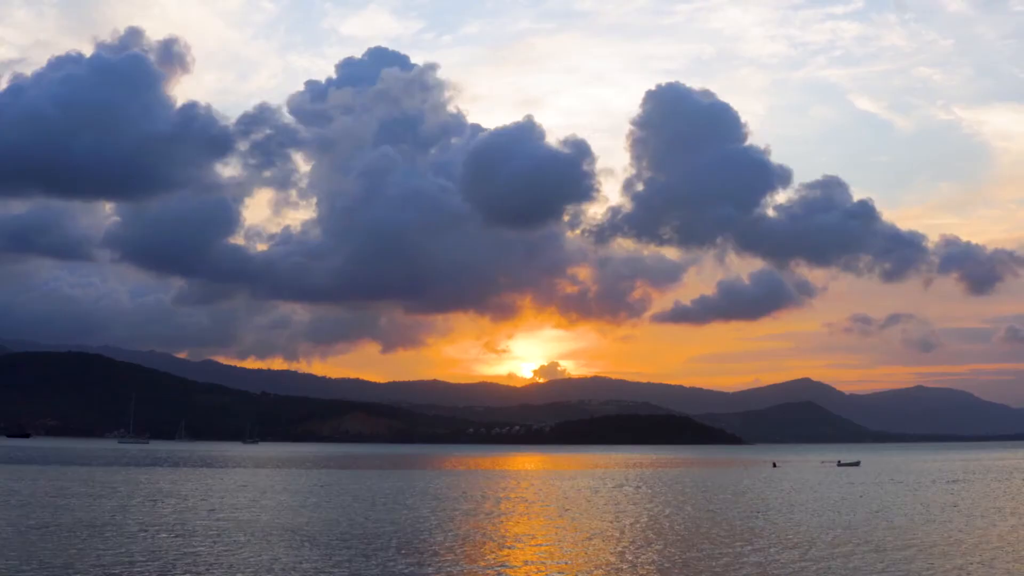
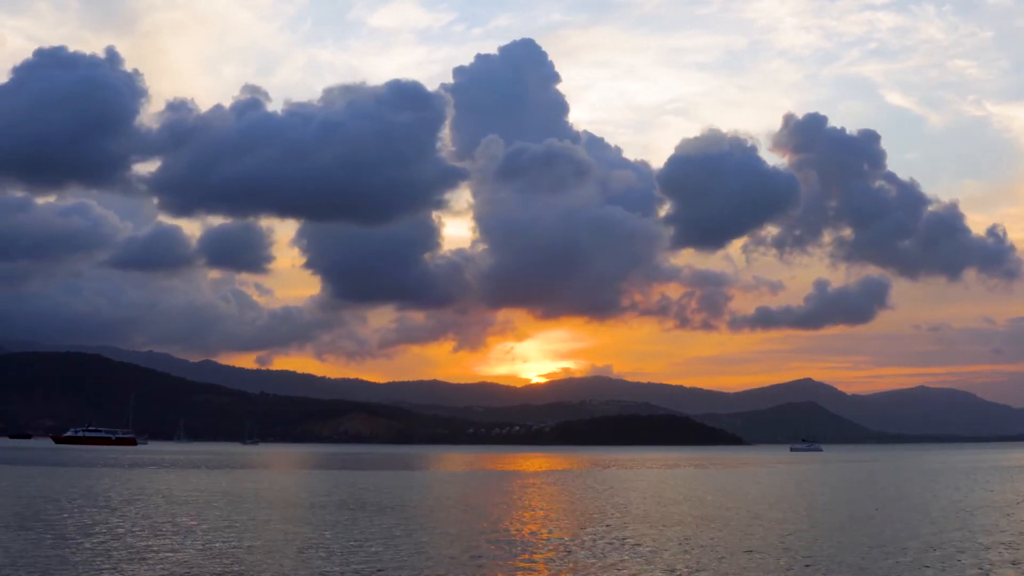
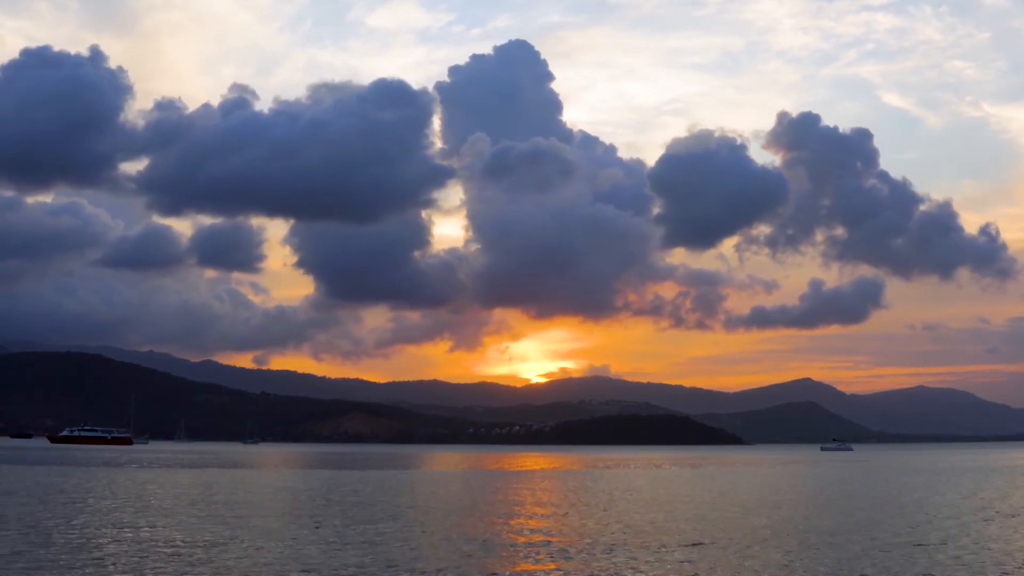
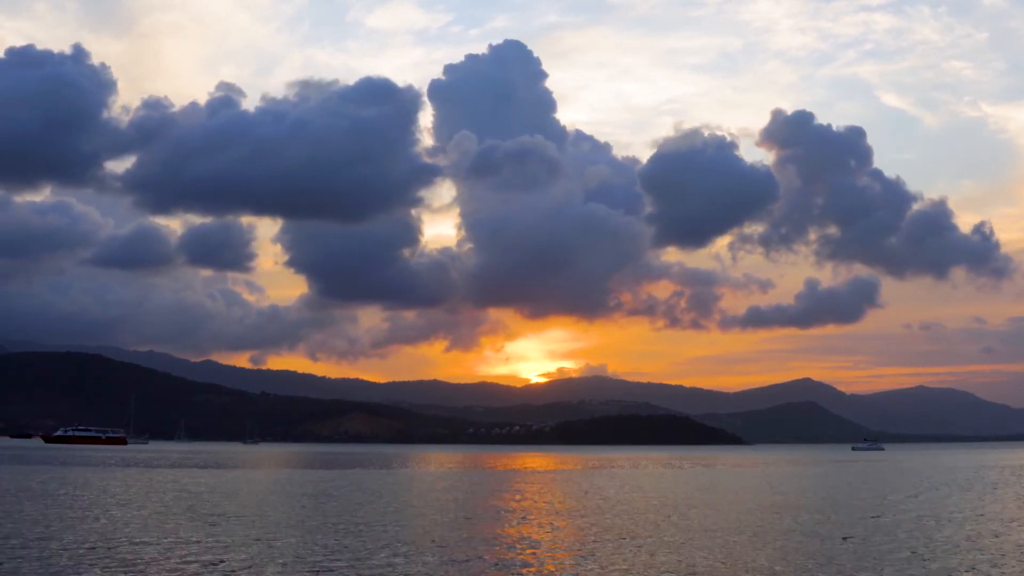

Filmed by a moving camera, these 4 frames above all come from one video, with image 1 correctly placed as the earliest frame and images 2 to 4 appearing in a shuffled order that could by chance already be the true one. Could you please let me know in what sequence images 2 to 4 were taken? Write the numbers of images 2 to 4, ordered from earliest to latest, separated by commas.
4, 3, 2
